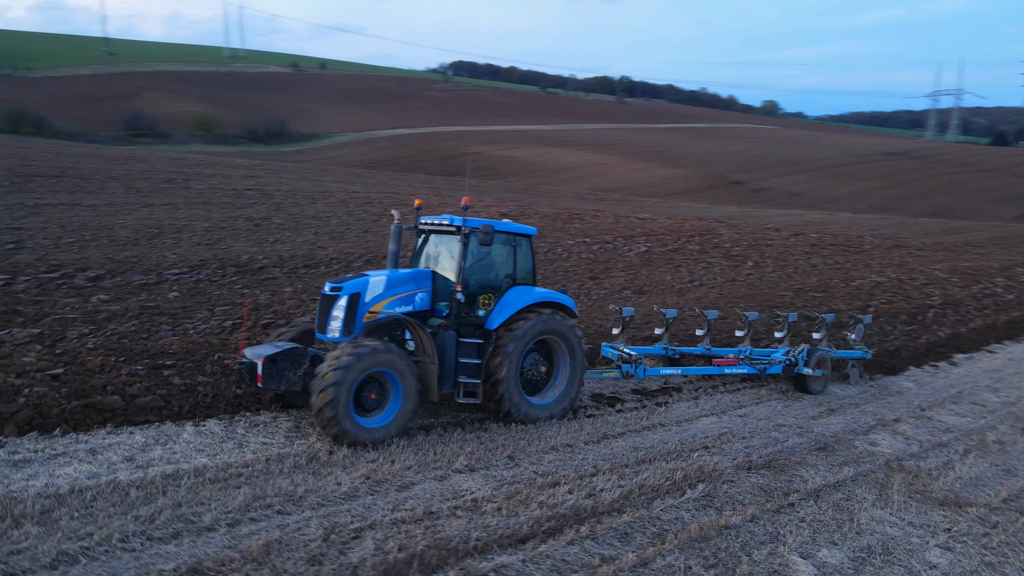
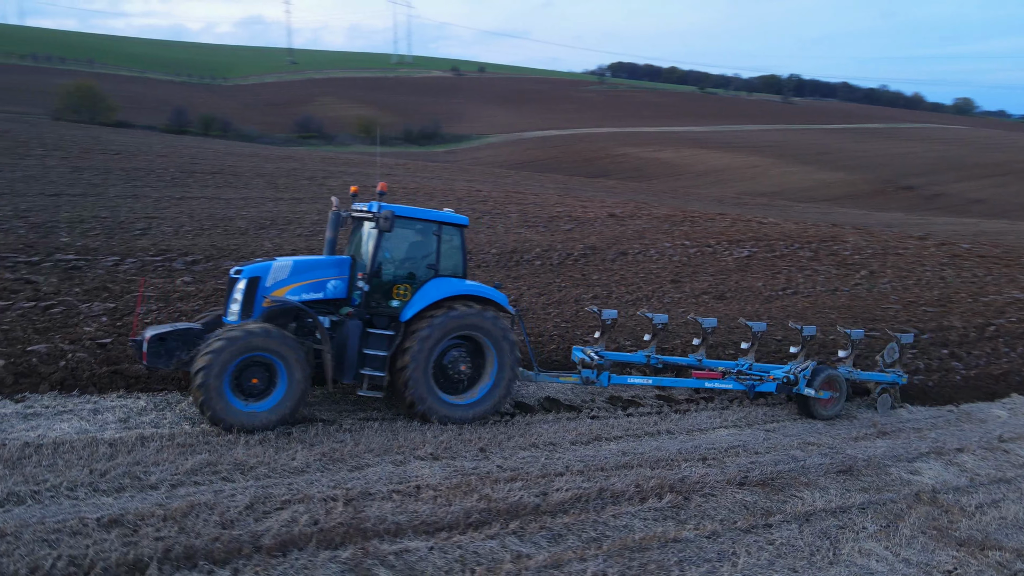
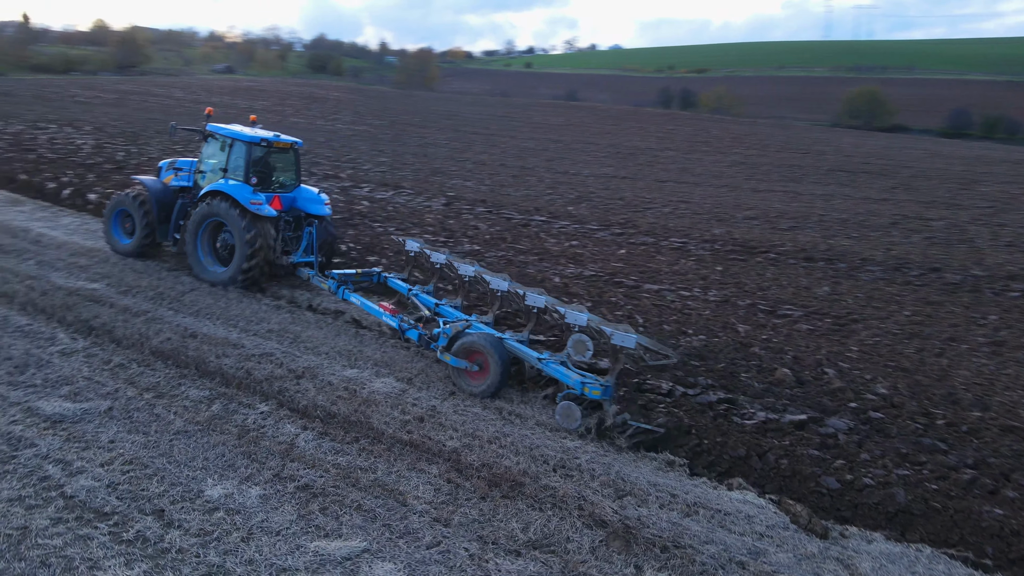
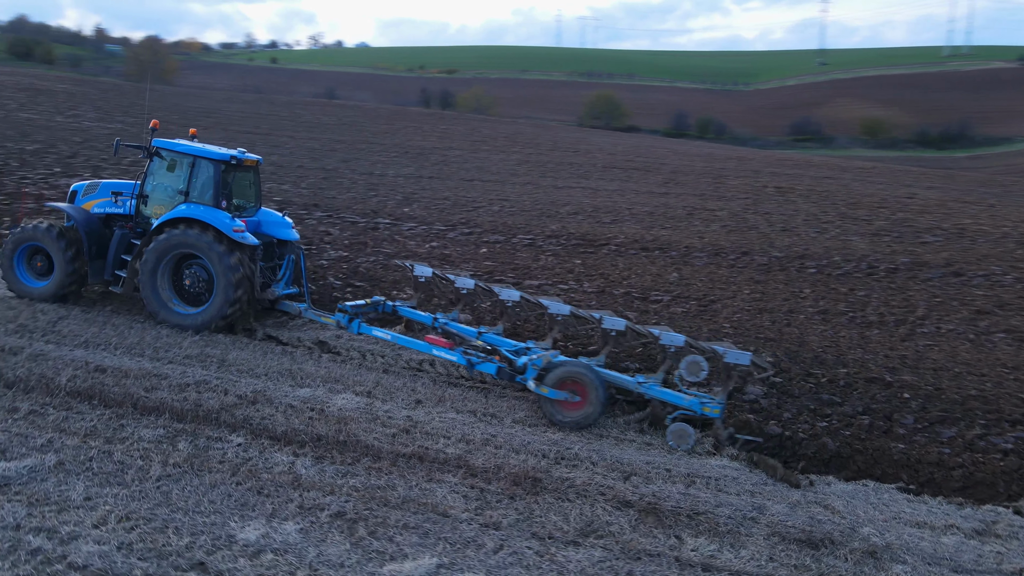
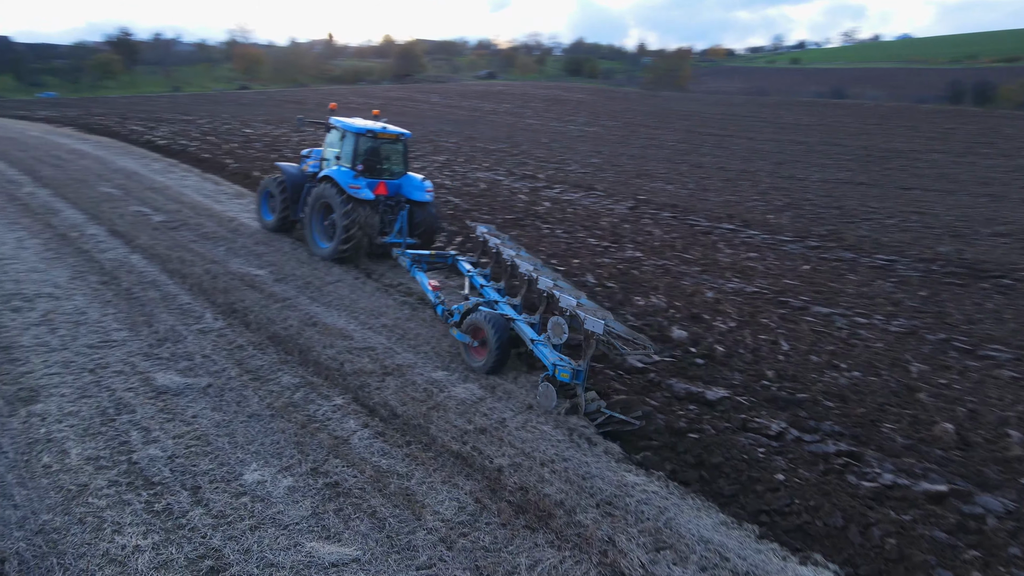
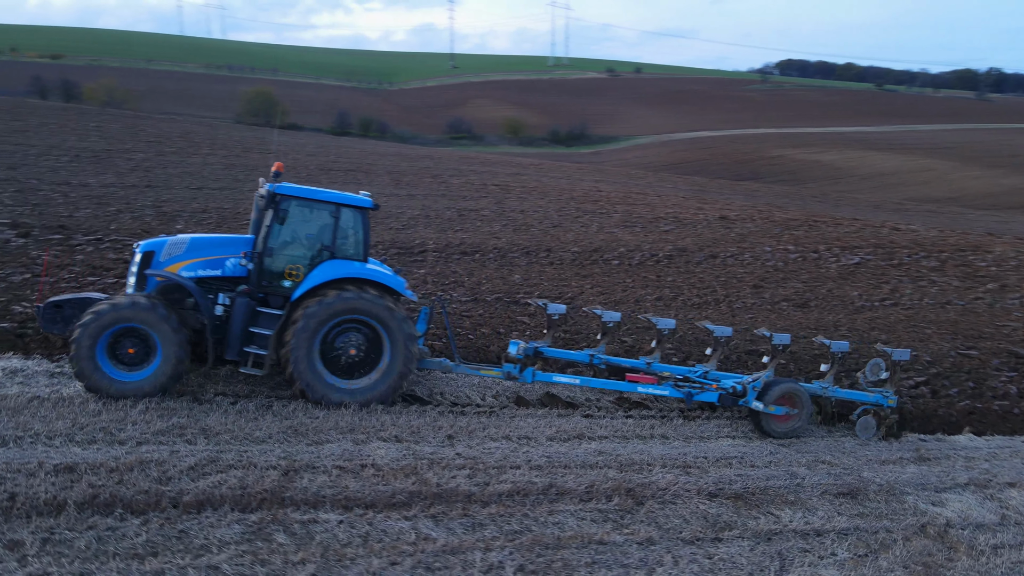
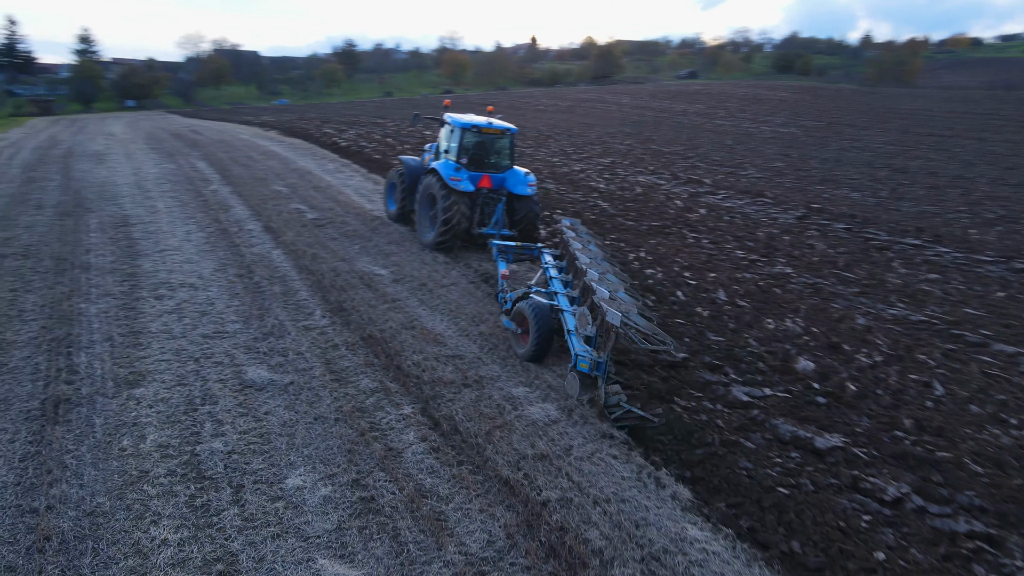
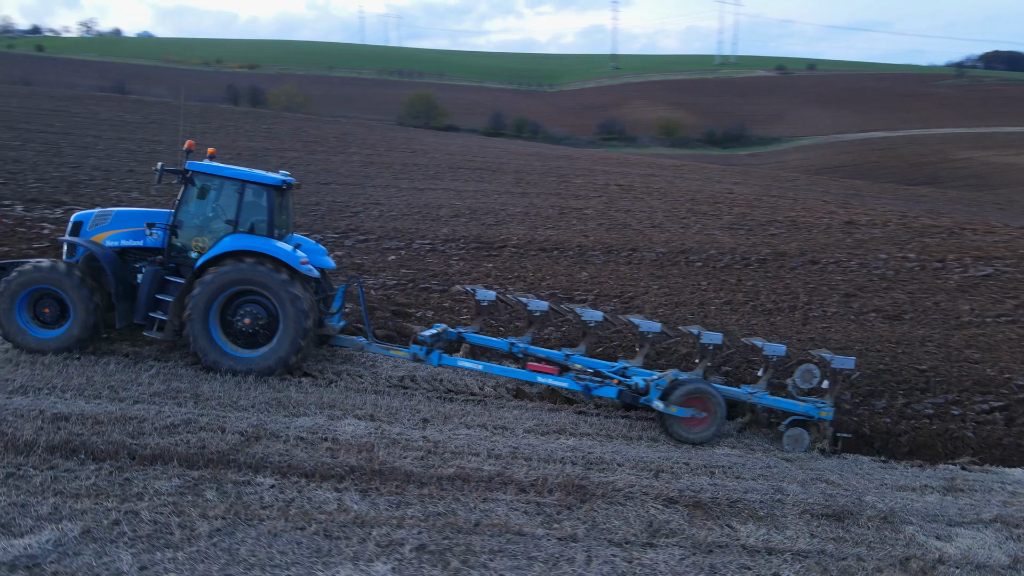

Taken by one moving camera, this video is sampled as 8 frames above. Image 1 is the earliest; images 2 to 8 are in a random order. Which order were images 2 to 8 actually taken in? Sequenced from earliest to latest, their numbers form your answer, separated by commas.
2, 6, 8, 4, 3, 5, 7
